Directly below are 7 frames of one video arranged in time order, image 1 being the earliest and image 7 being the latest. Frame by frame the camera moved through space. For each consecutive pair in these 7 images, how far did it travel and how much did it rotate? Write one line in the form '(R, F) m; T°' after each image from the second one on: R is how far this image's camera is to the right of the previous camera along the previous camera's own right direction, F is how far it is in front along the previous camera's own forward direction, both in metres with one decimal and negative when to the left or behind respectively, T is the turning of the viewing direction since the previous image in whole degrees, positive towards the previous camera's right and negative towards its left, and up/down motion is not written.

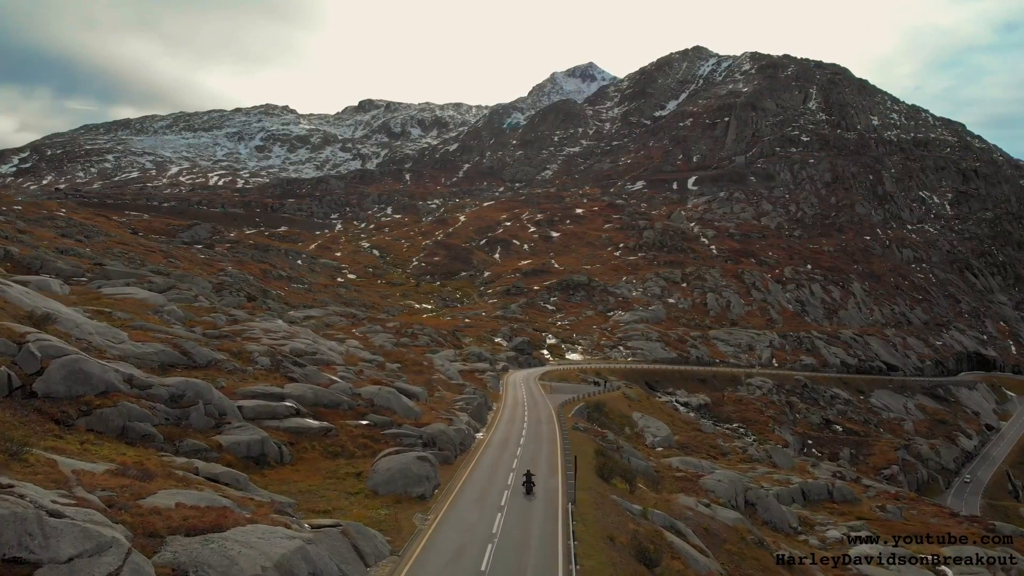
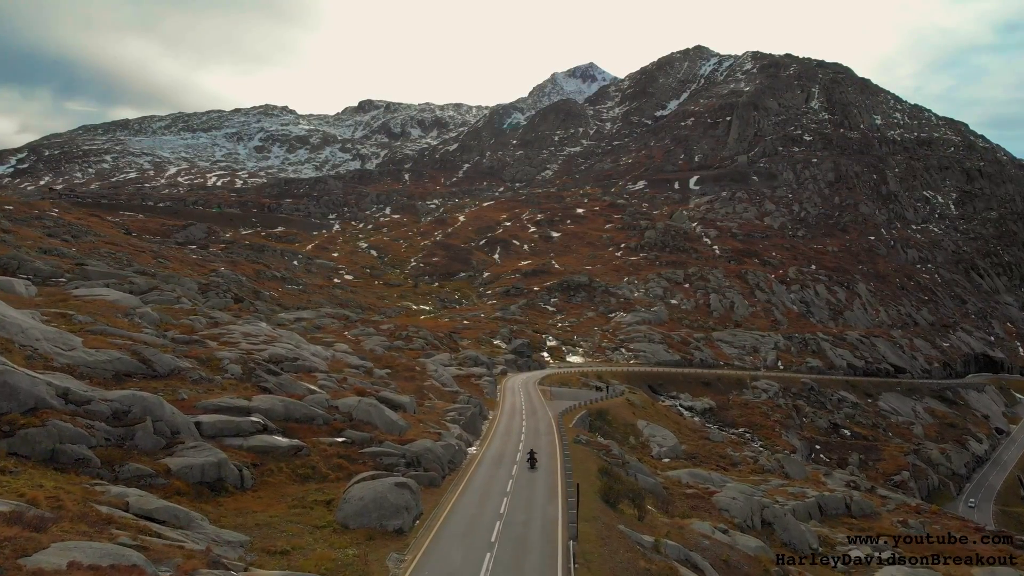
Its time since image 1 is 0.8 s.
(+0.3, +2.7) m; 0°
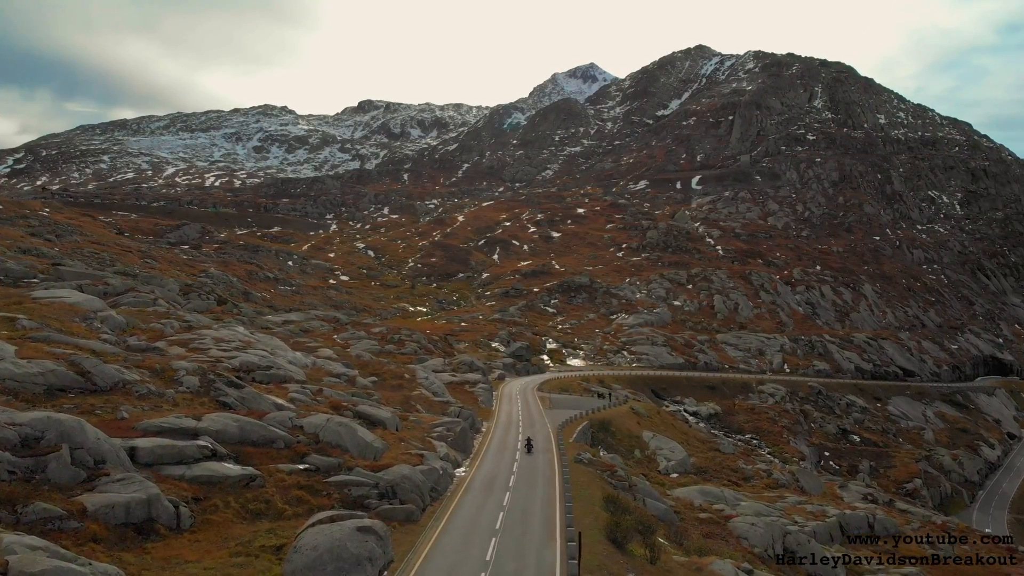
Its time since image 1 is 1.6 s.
(+0.4, +3.1) m; 0°
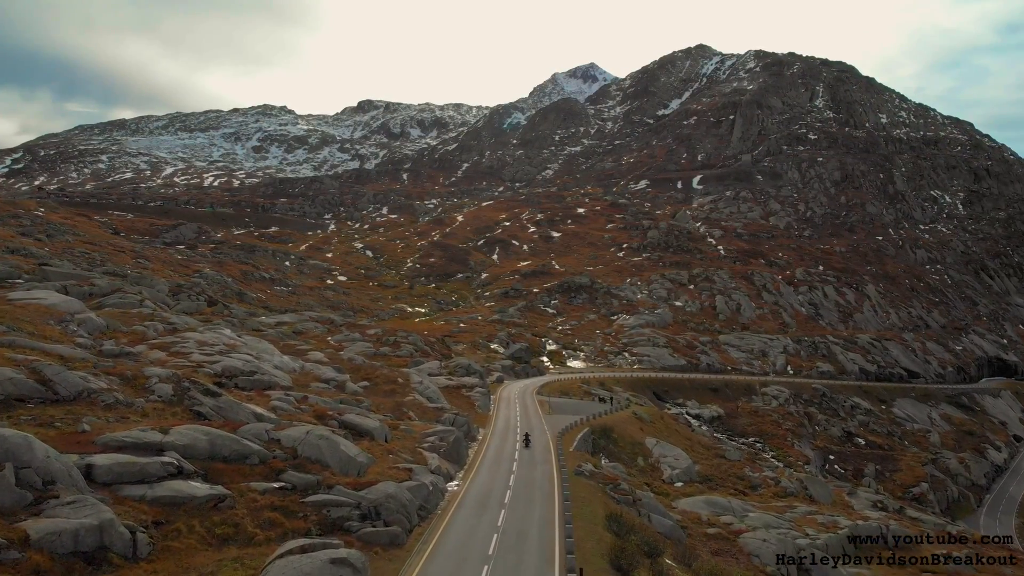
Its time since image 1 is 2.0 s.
(+0.2, +1.6) m; 0°
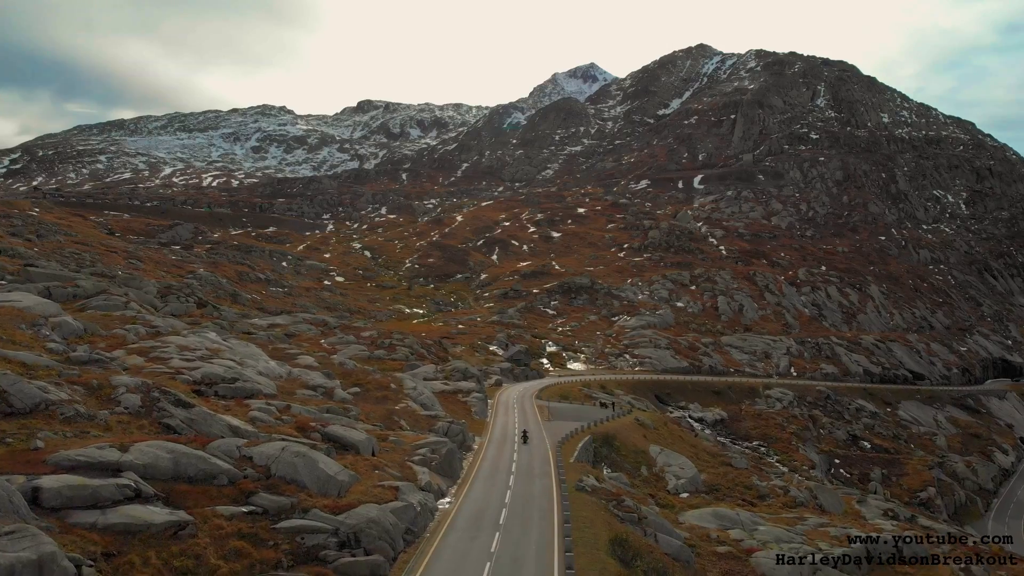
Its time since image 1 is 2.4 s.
(+0.2, +1.7) m; 0°
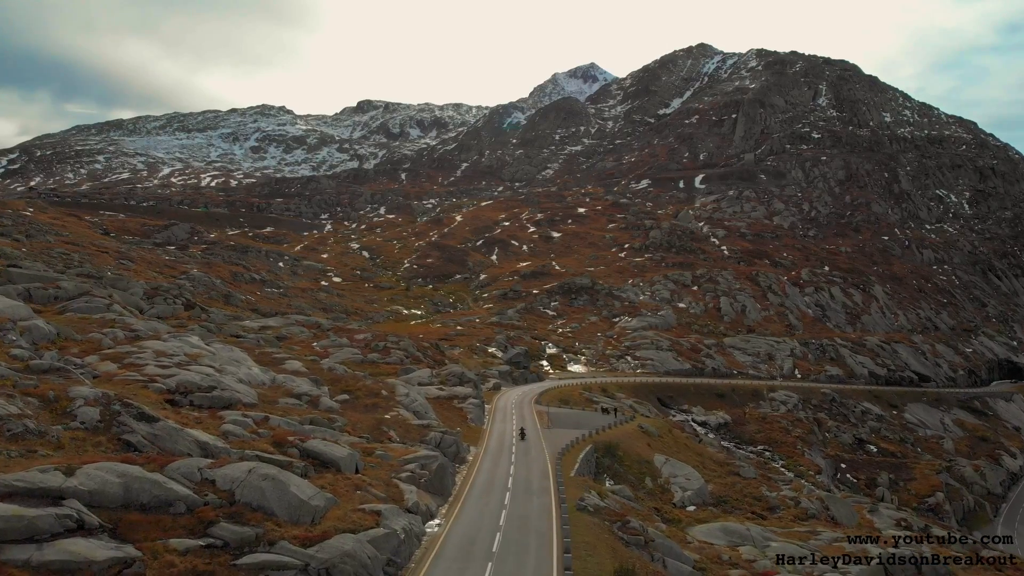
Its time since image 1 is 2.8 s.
(+0.2, +1.9) m; 0°
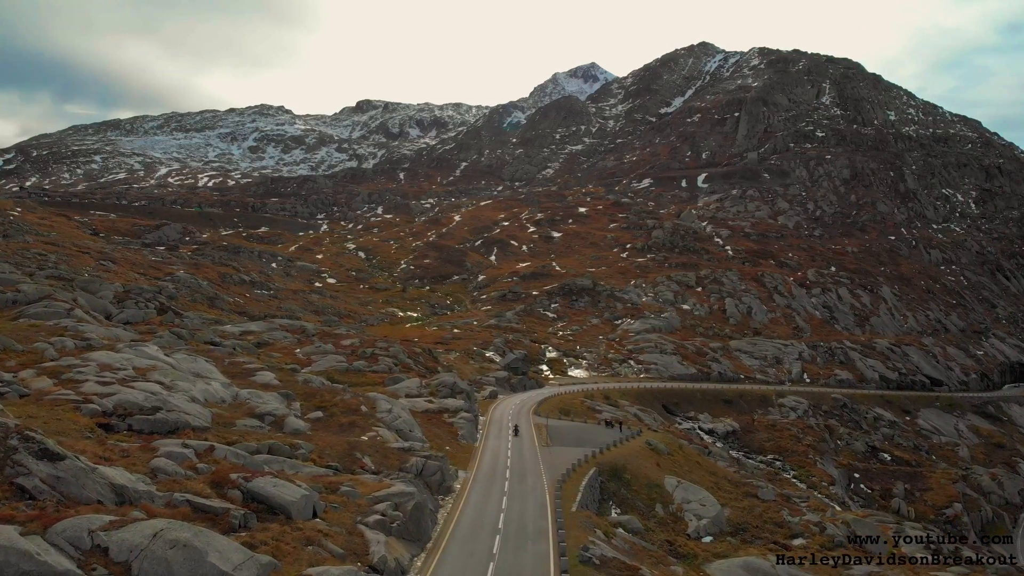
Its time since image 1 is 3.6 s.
(+0.4, +3.7) m; 0°
